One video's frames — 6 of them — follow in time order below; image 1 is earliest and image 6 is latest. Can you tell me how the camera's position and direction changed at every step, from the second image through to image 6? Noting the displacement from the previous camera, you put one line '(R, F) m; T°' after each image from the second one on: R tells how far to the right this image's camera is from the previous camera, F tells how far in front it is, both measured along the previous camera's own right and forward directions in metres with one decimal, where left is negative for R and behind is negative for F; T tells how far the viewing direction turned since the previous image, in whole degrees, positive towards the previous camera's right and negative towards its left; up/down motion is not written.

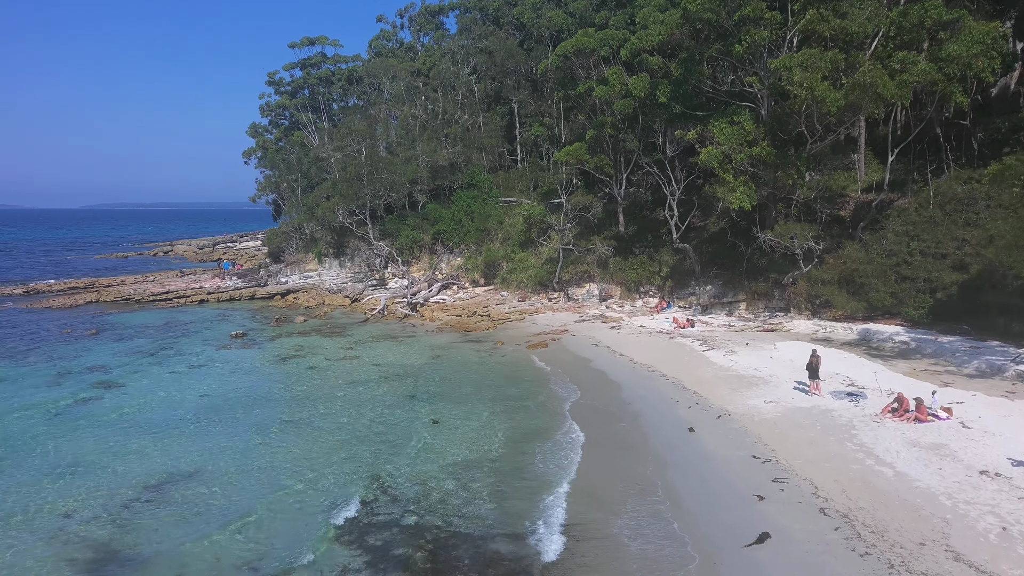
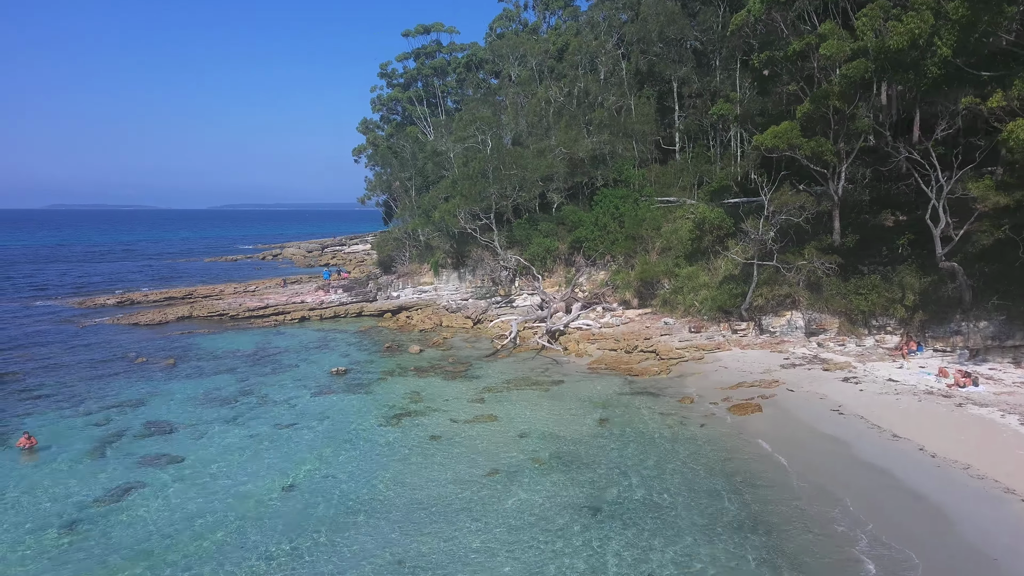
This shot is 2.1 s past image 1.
(-2.4, +6.4) m; -8°
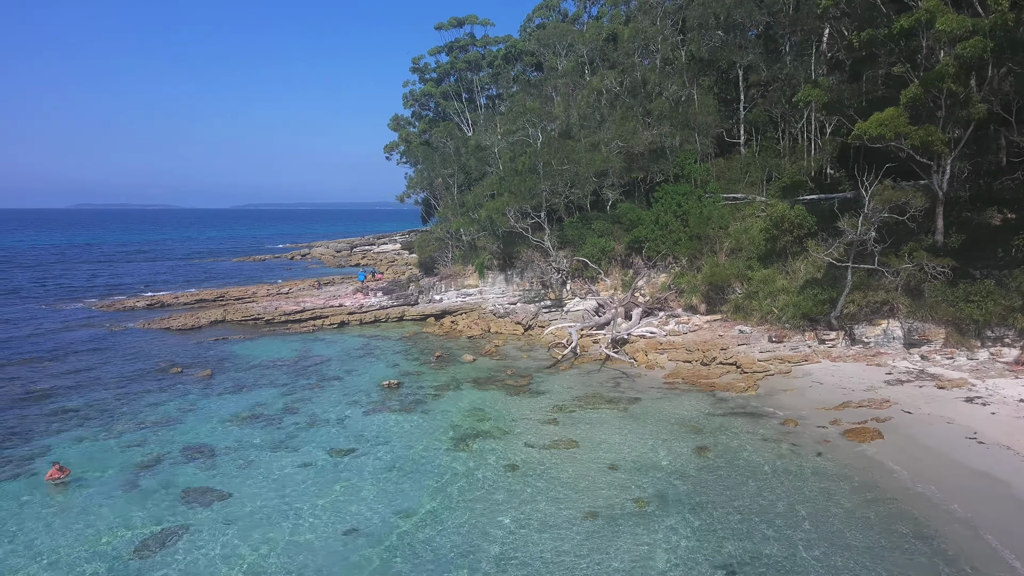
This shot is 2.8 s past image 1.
(-1.3, +1.9) m; -2°
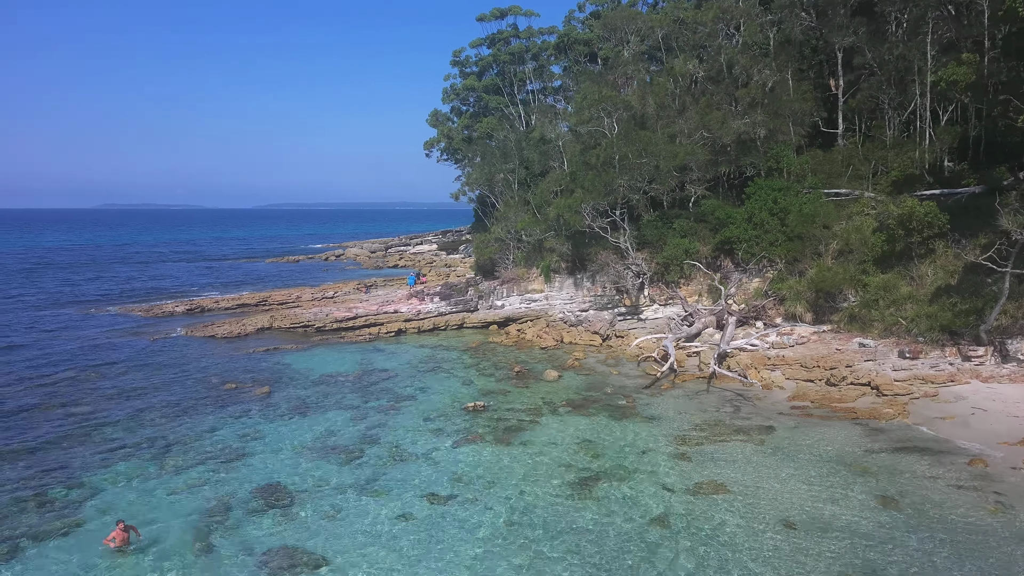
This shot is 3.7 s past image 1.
(-2.0, +2.4) m; -2°
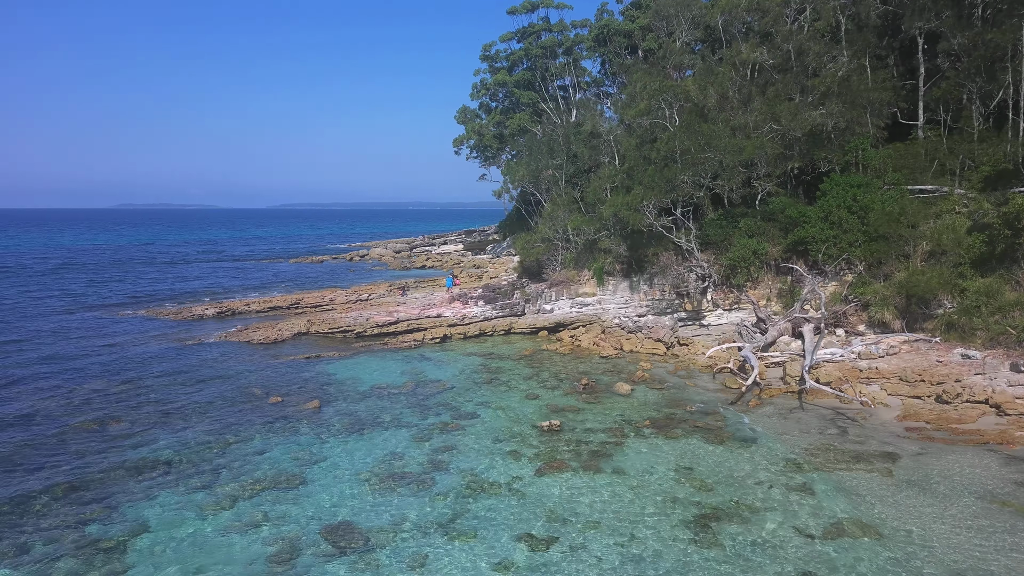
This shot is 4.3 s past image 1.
(-1.4, +1.6) m; -1°
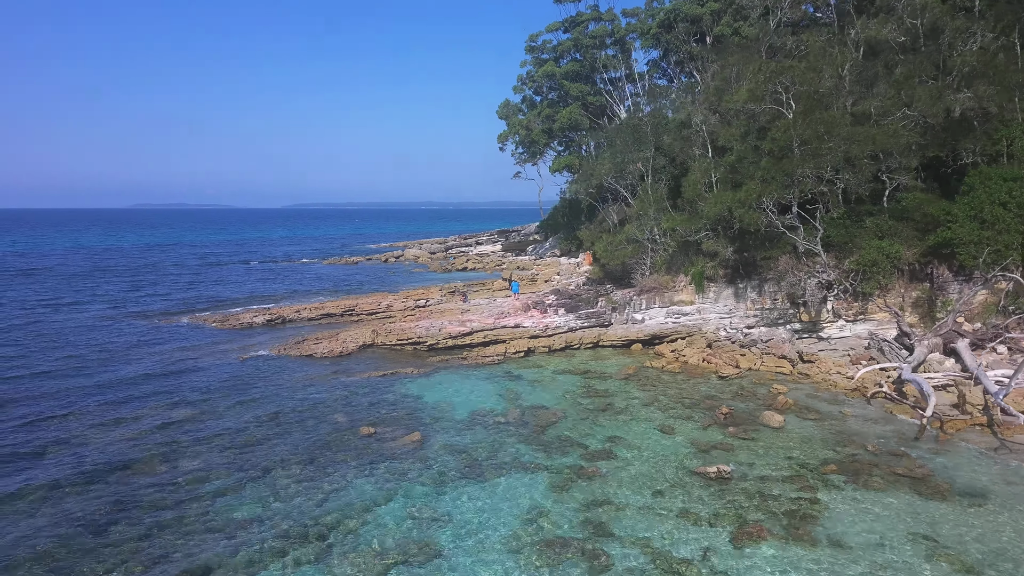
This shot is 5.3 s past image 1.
(-2.5, +2.6) m; -1°
